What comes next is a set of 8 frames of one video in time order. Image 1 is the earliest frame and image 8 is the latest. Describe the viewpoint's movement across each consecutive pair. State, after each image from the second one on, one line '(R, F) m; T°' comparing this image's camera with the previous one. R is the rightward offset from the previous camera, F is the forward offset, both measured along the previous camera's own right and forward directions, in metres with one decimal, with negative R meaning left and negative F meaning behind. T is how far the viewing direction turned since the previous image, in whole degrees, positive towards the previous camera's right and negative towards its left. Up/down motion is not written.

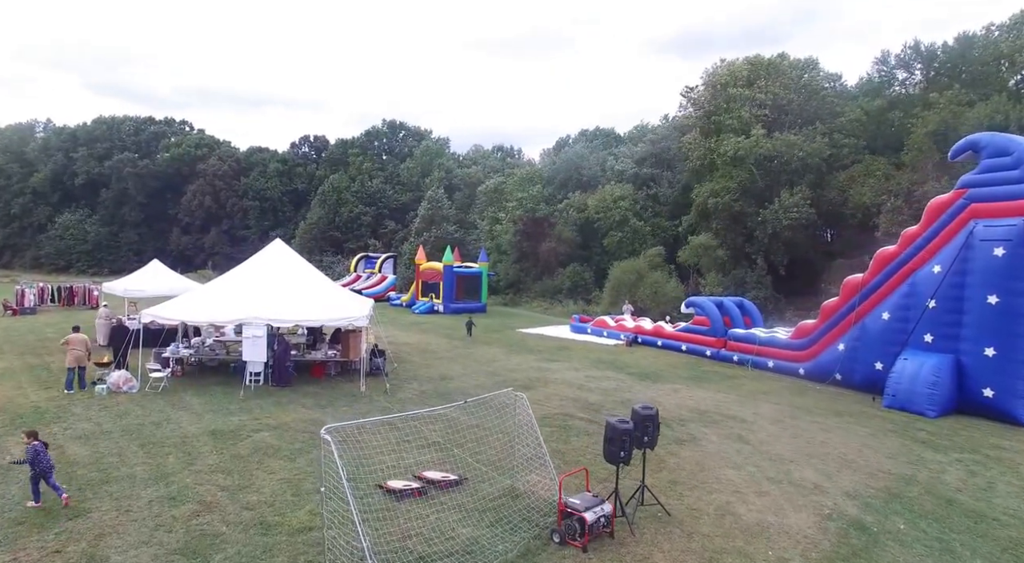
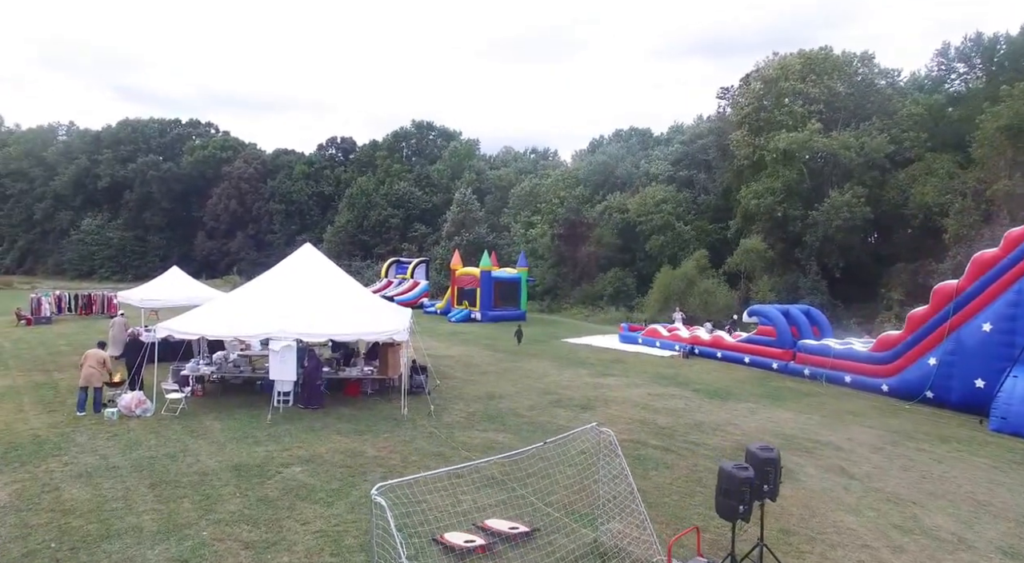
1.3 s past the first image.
(-0.6, +1.6) m; -2°
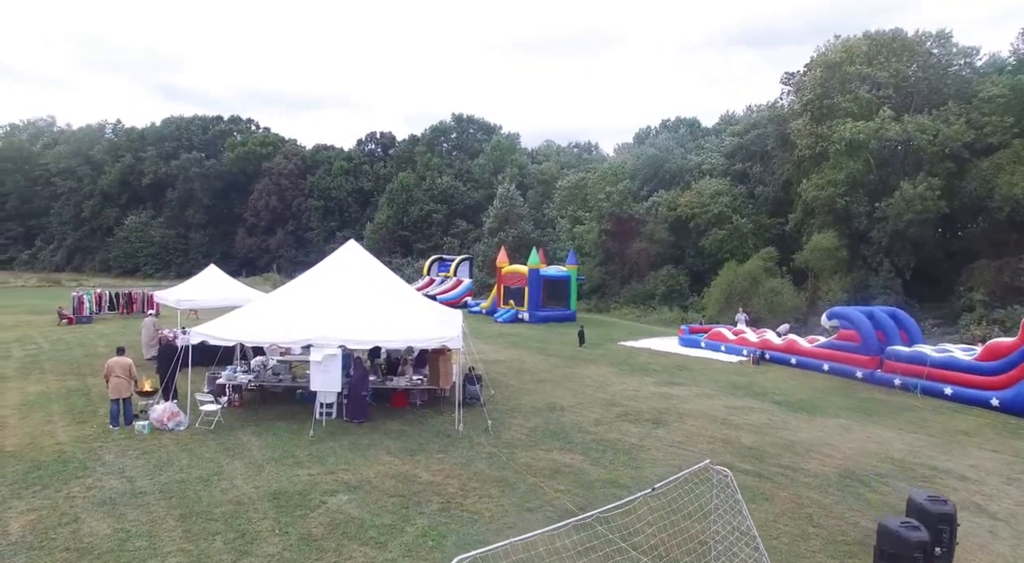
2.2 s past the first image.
(-0.5, +1.2) m; -3°
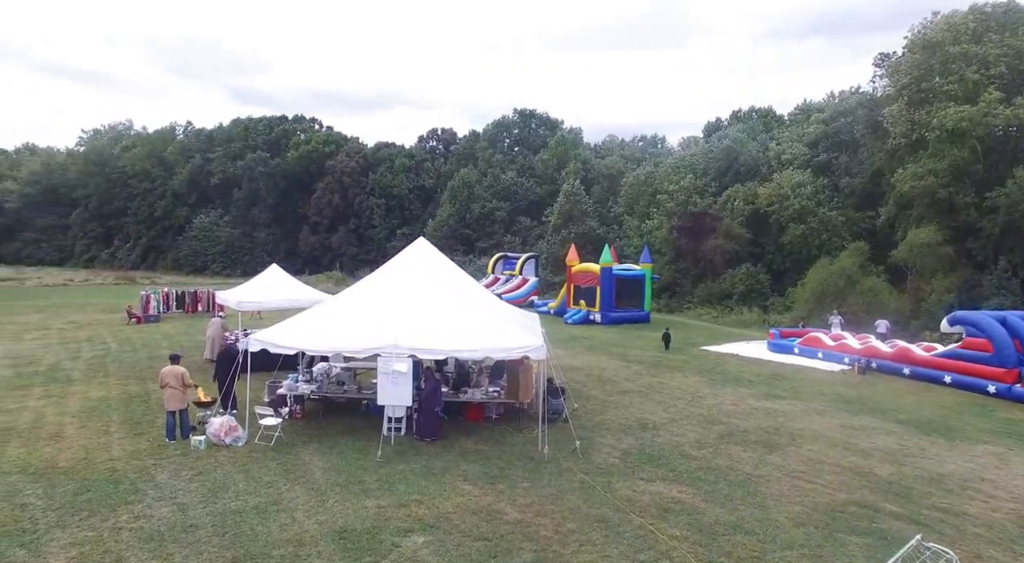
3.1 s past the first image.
(-0.4, +1.2) m; -5°
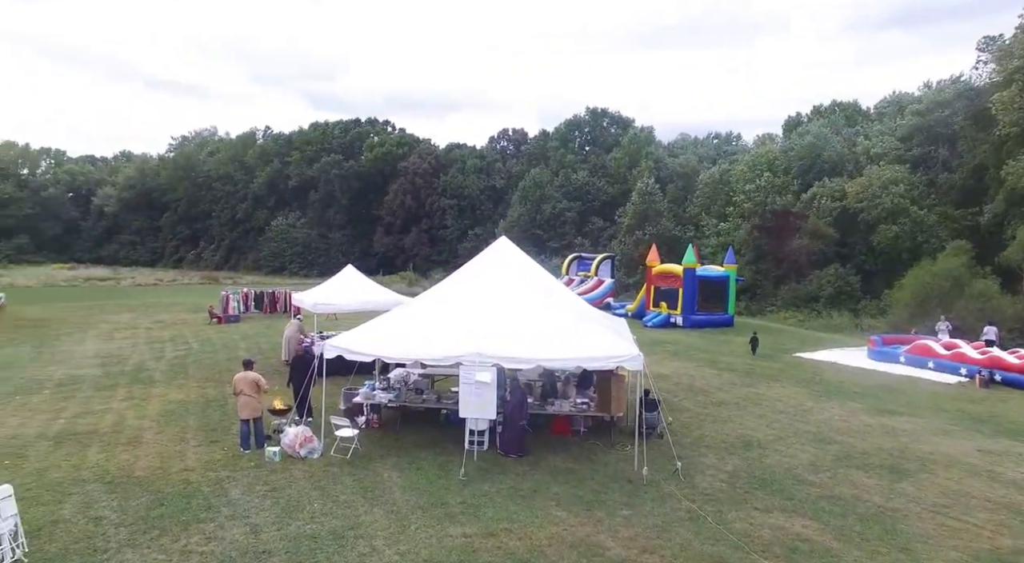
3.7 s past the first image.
(-0.3, +0.8) m; -6°
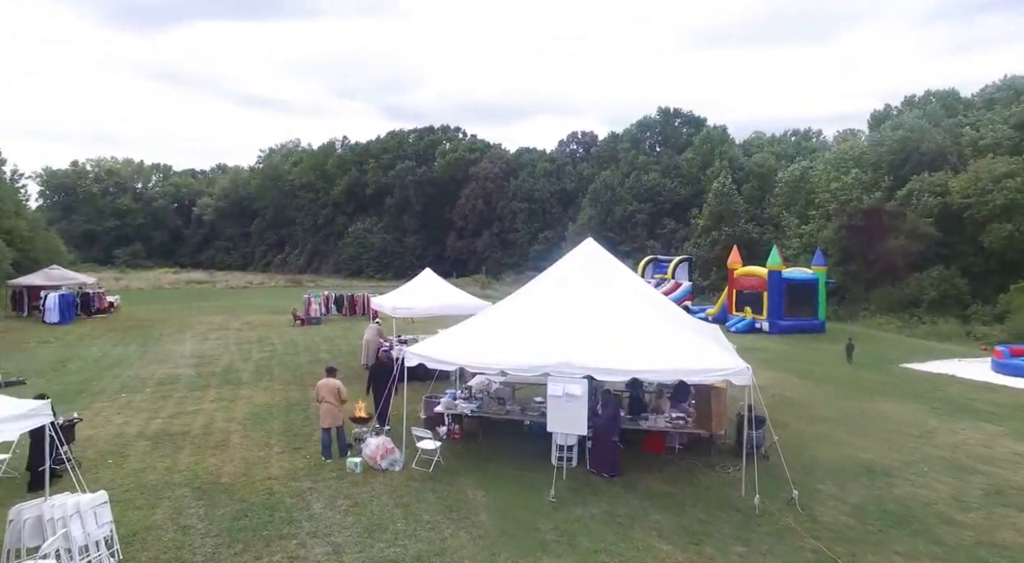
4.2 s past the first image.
(-0.2, +0.6) m; -6°
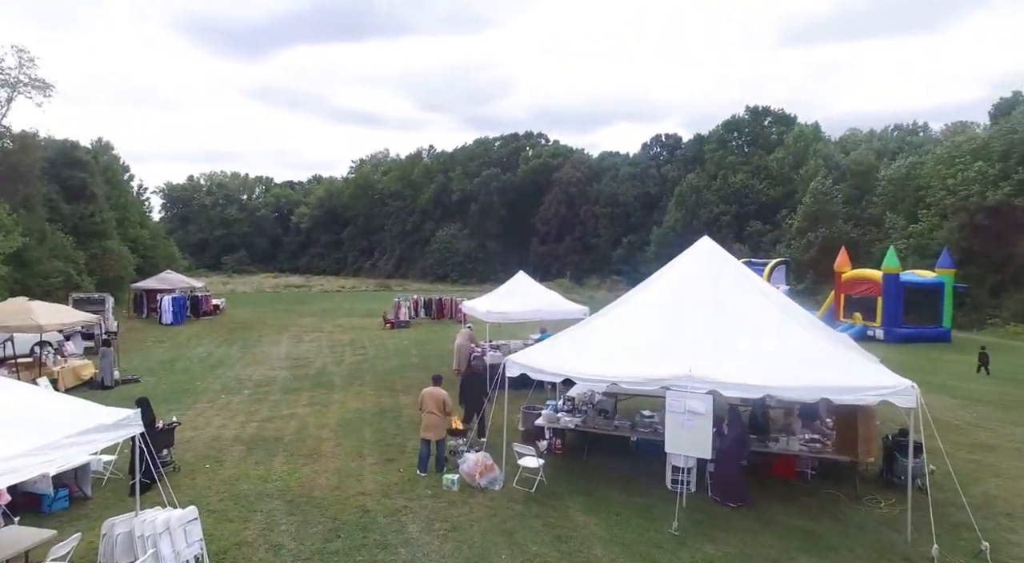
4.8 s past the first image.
(-0.3, +0.8) m; -7°
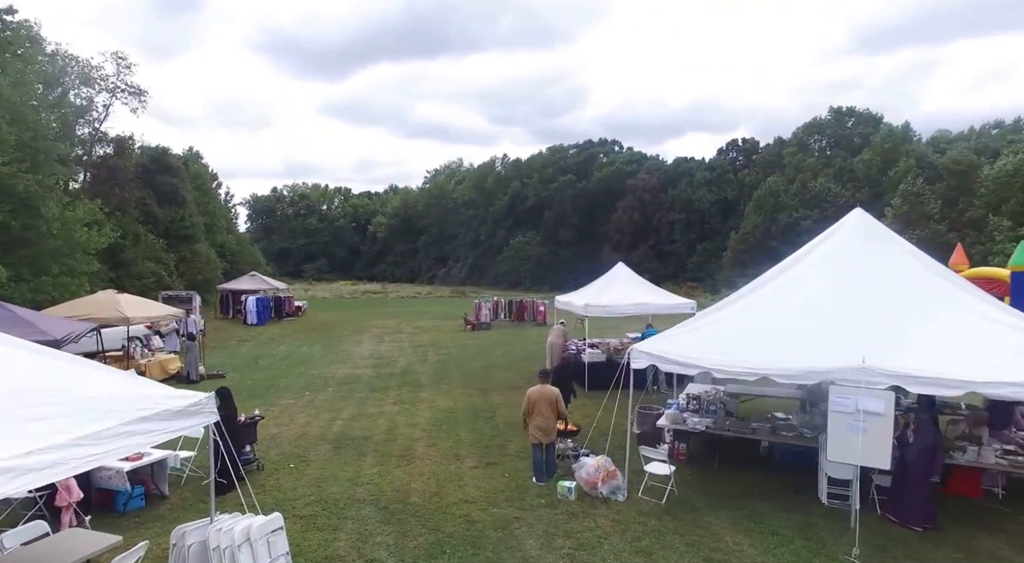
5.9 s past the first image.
(-0.5, +1.1) m; -6°
